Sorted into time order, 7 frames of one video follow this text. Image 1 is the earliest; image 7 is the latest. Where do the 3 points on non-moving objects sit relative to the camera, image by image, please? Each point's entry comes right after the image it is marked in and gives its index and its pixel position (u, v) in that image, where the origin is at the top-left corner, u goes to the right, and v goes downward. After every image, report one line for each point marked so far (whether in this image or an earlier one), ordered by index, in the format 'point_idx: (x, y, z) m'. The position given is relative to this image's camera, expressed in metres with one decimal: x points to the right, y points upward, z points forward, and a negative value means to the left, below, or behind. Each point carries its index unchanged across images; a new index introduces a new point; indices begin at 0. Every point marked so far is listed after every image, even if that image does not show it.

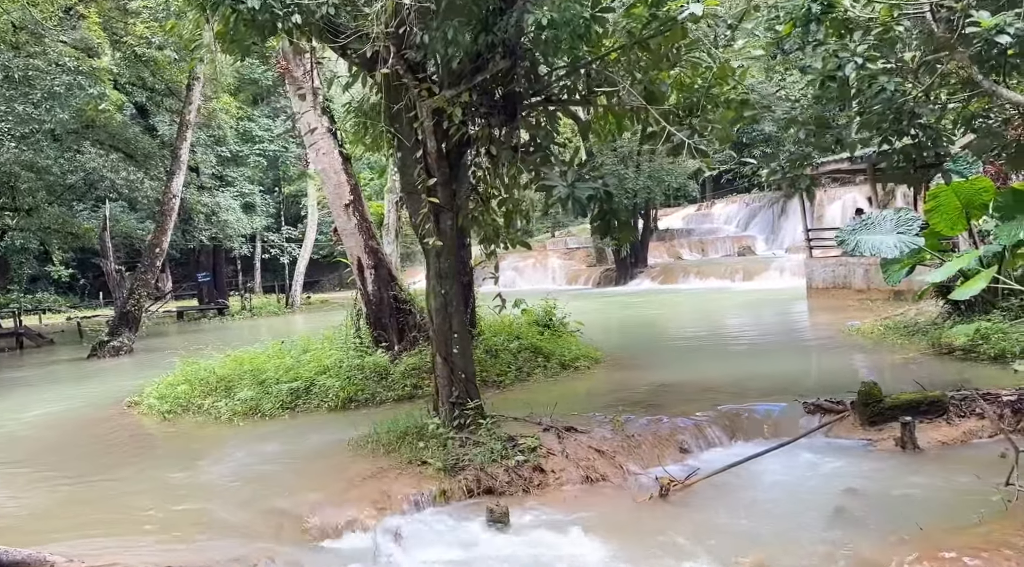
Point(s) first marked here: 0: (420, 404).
0: (-0.9, -1.2, +8.0) m
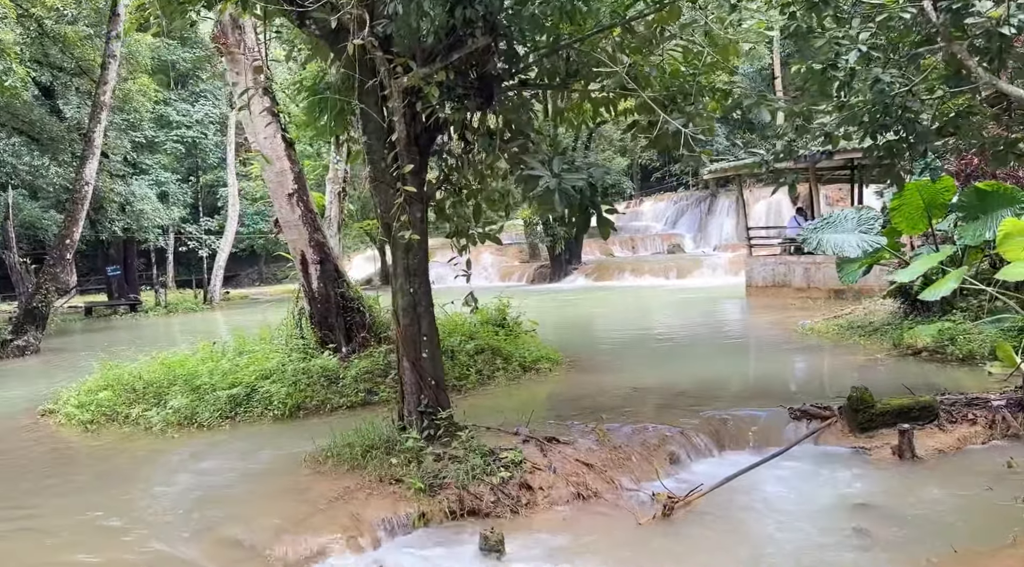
0: (-1.2, -1.2, +7.4) m
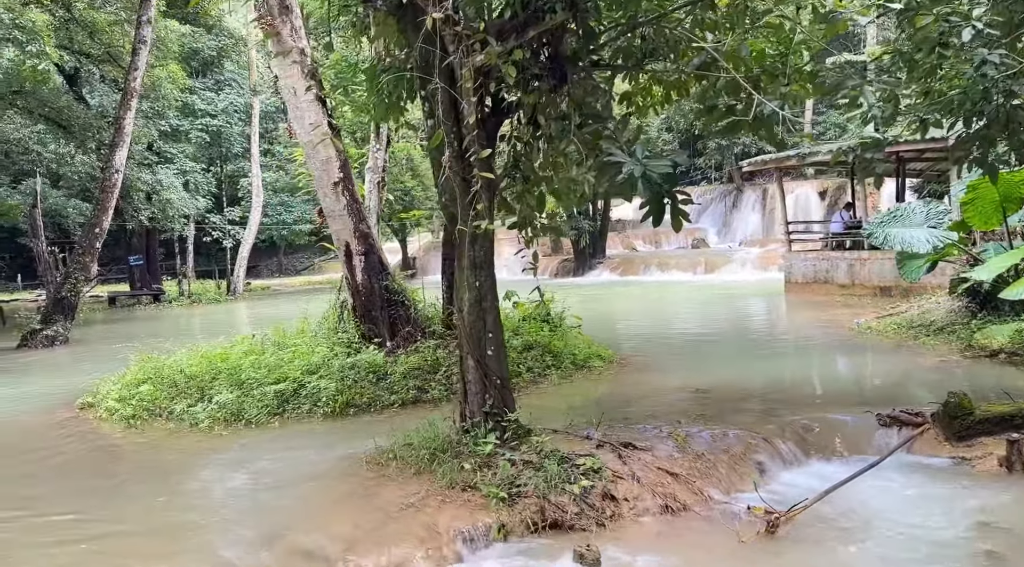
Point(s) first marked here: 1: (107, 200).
0: (-0.7, -1.1, +7.0) m
1: (-7.9, +1.6, +15.9) m
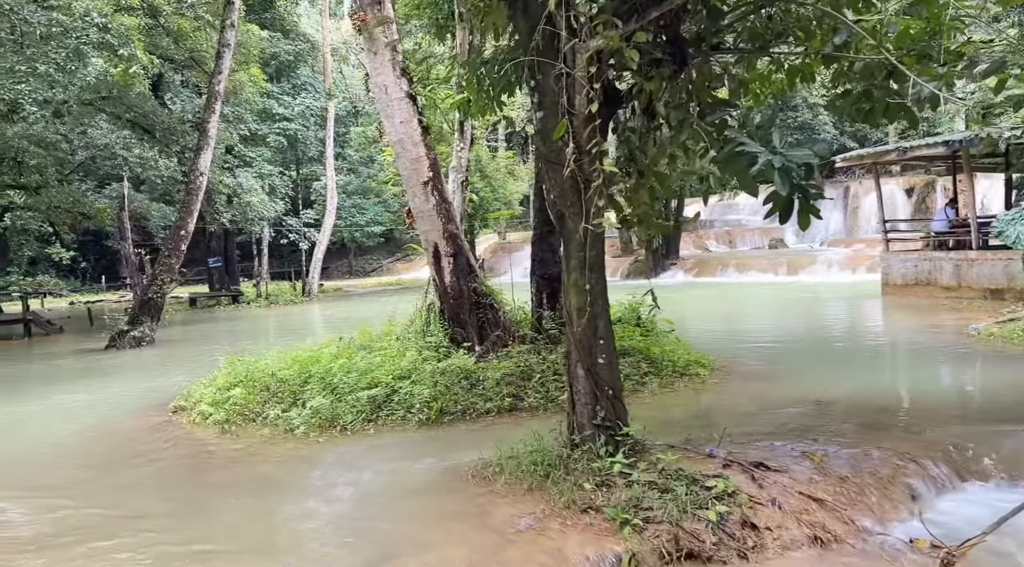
0: (+0.2, -1.2, +6.6) m
1: (-6.3, +1.6, +16.1) m
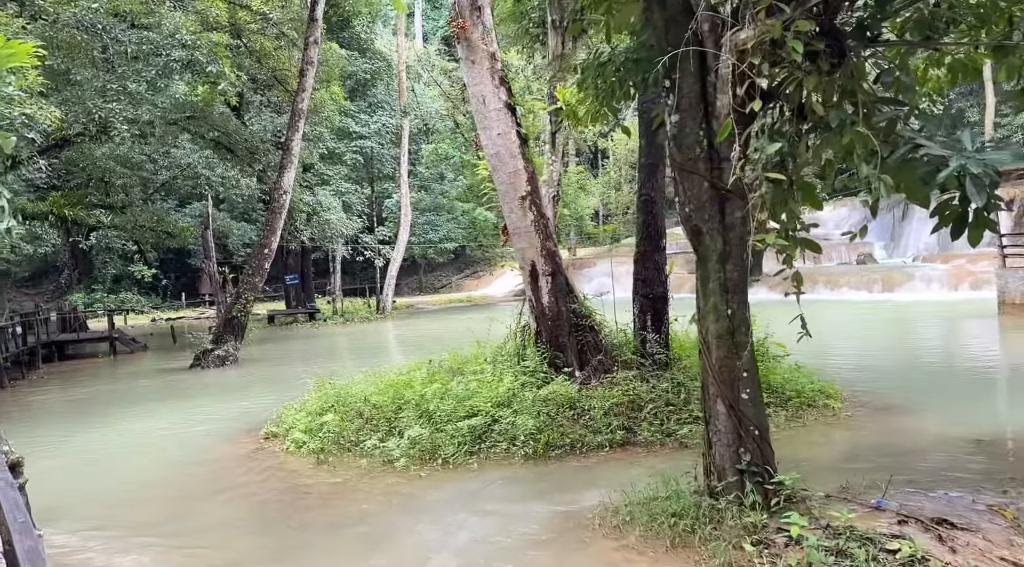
0: (+1.1, -1.3, +6.0) m
1: (-4.6, +1.2, +16.0) m
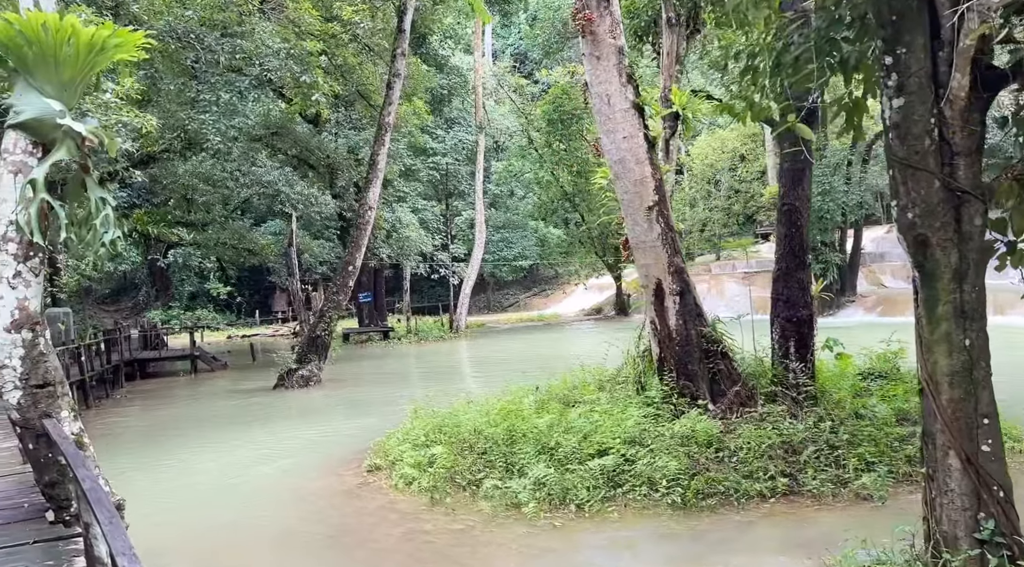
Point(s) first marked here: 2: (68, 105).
0: (+2.0, -1.5, +5.1) m
1: (-2.9, +0.9, +15.5) m
2: (-2.5, +1.0, +4.6) m
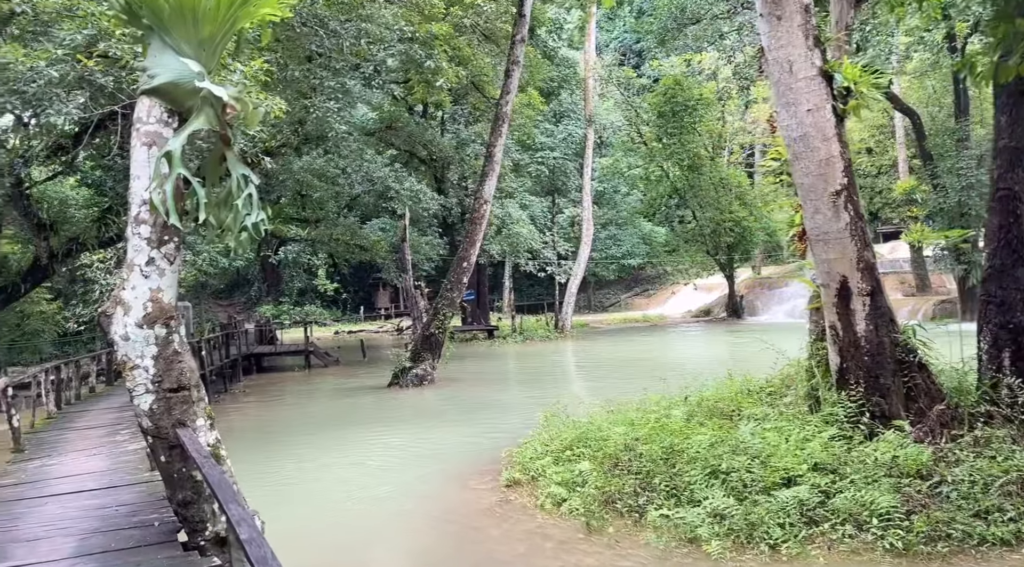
0: (+3.0, -1.5, +4.0) m
1: (-0.7, +0.9, +14.9) m
2: (-1.5, +1.0, +4.0) m
